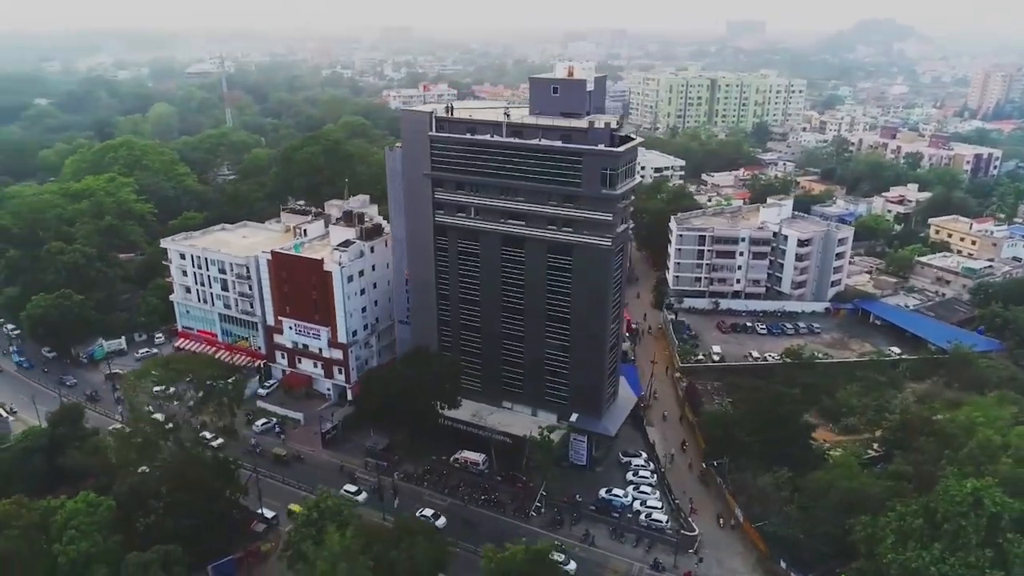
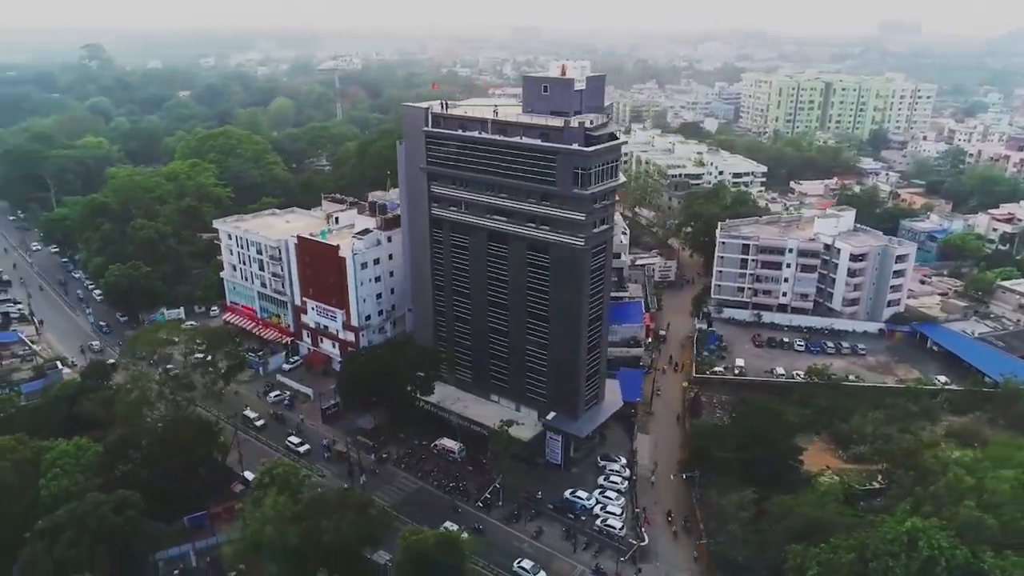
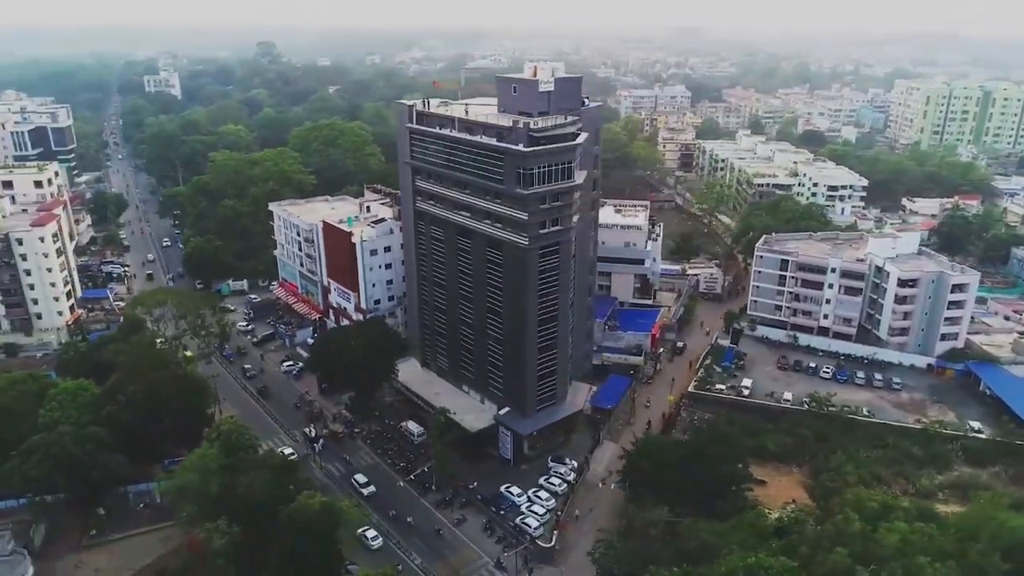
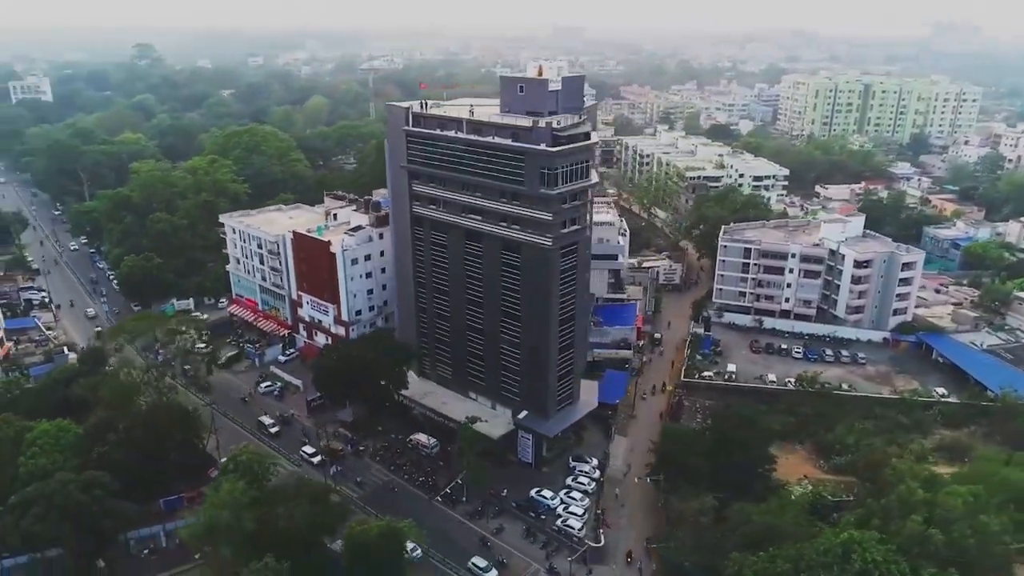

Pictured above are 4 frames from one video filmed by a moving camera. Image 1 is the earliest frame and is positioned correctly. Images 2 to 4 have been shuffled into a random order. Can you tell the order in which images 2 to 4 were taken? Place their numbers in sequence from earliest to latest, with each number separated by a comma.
2, 4, 3
